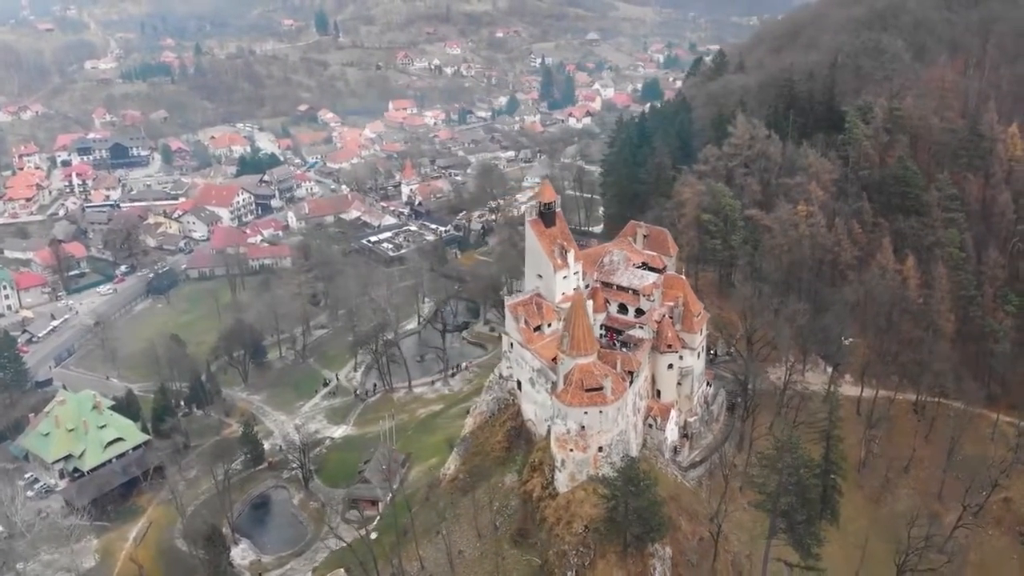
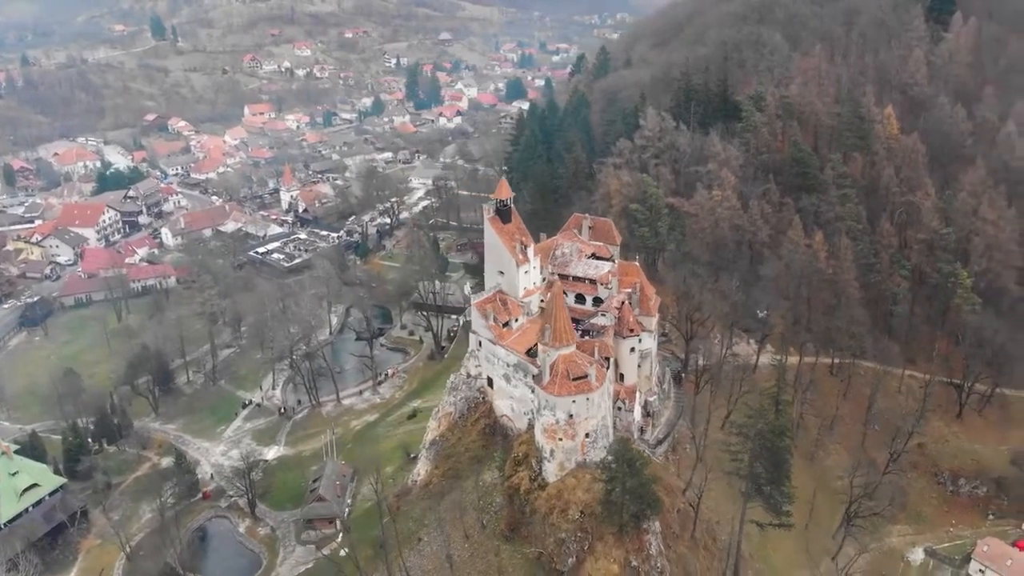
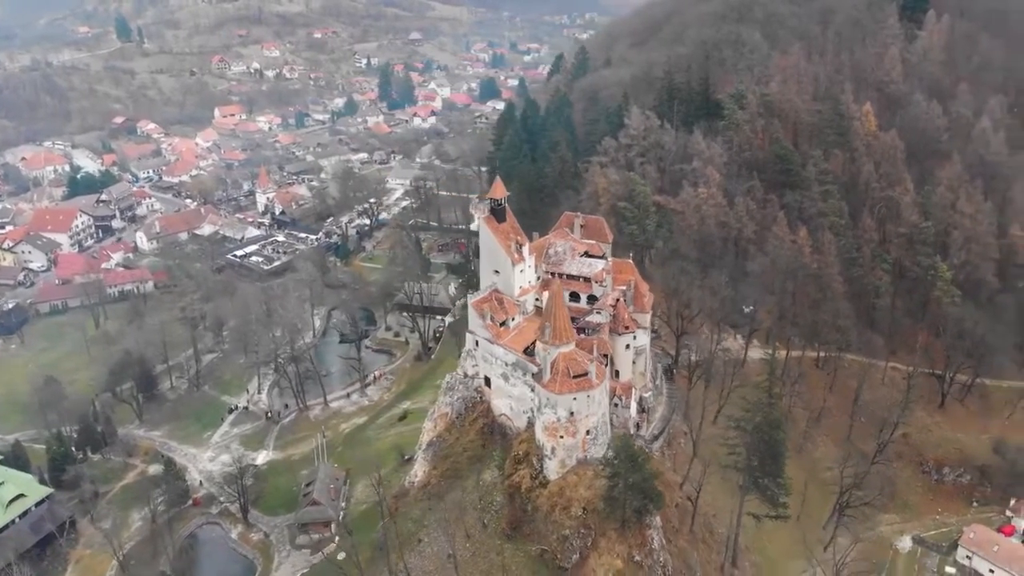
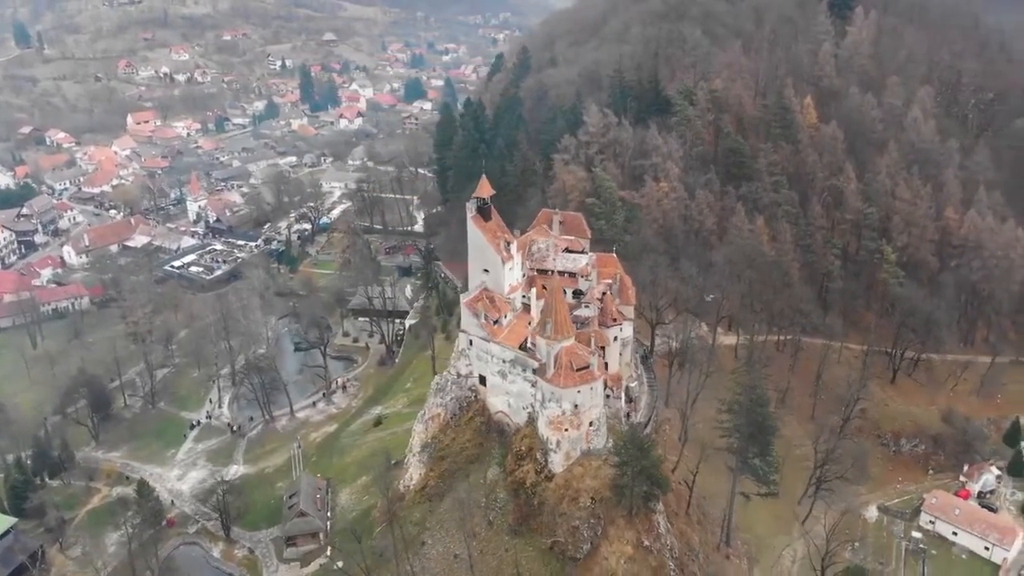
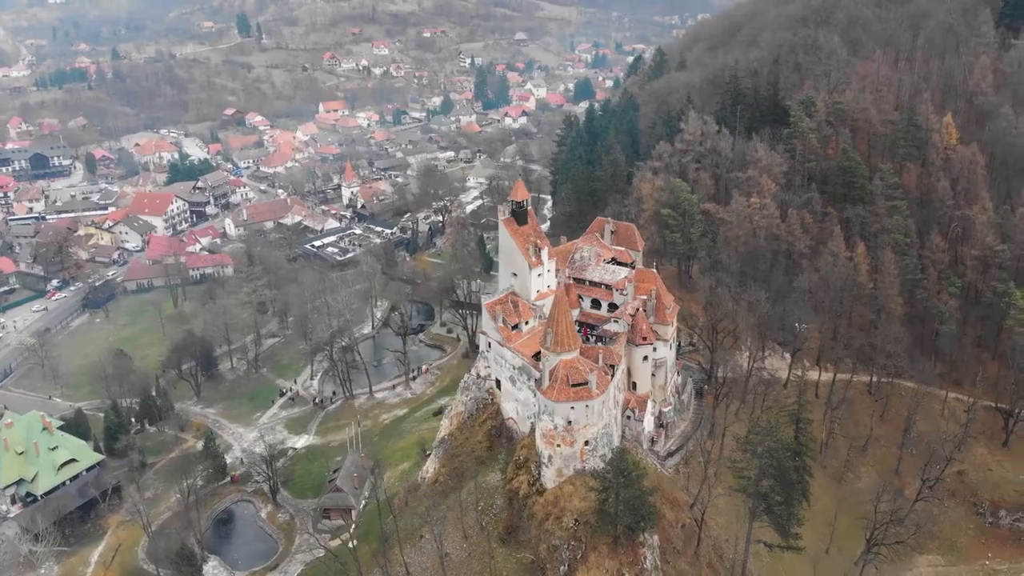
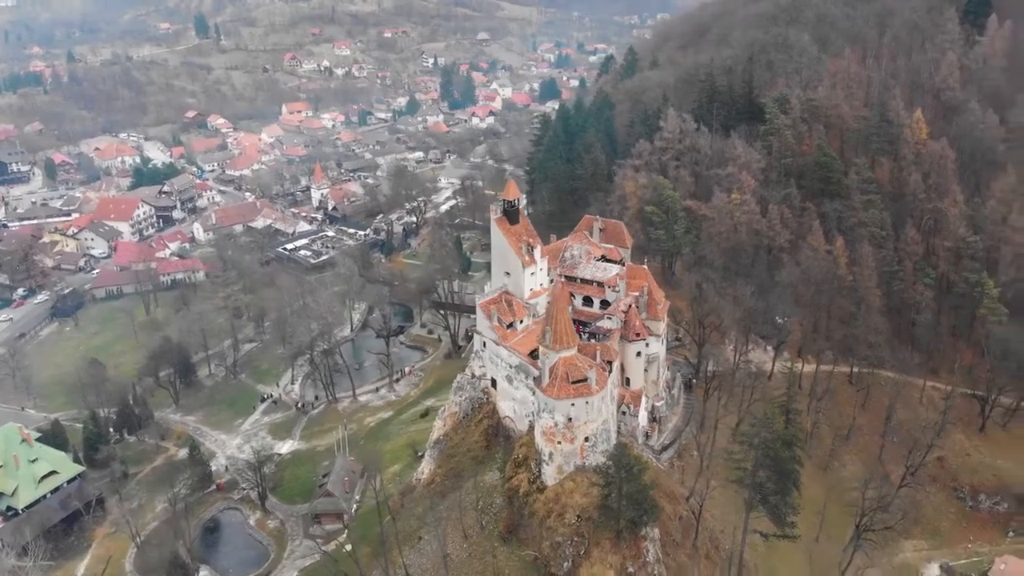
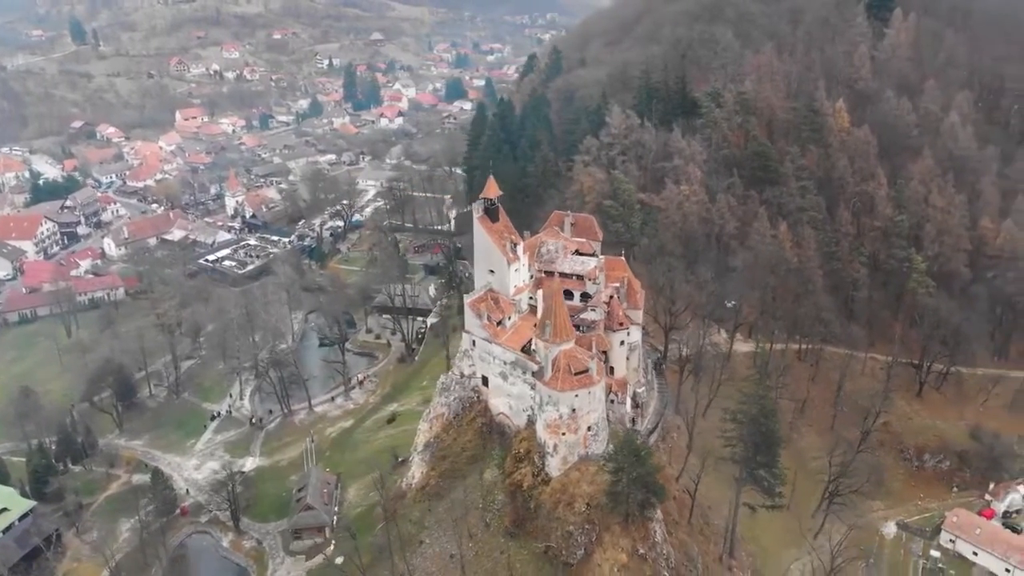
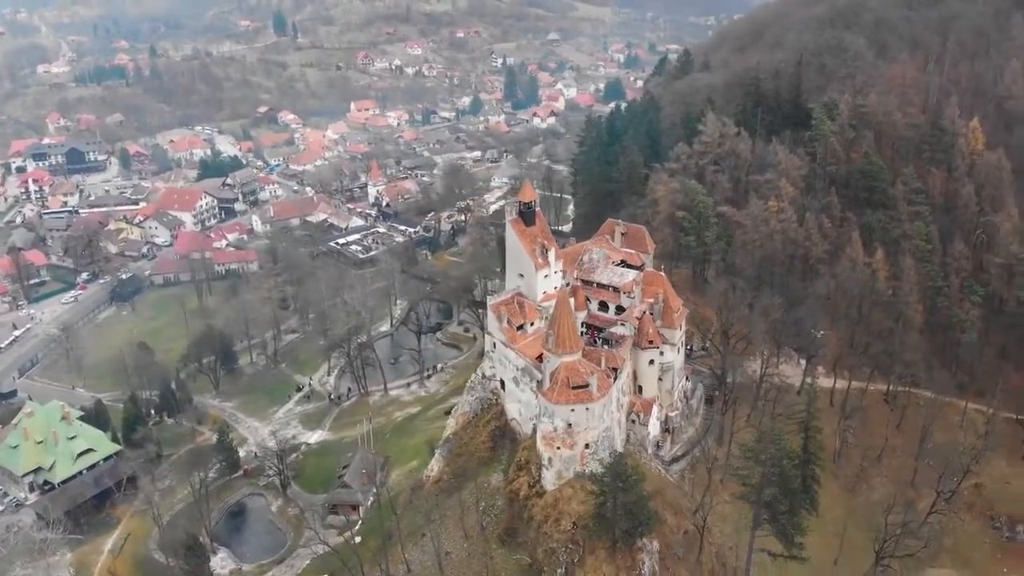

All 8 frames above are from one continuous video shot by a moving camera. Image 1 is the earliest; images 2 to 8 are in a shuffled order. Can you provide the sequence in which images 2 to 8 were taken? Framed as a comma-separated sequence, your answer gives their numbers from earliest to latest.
8, 5, 6, 2, 3, 7, 4
